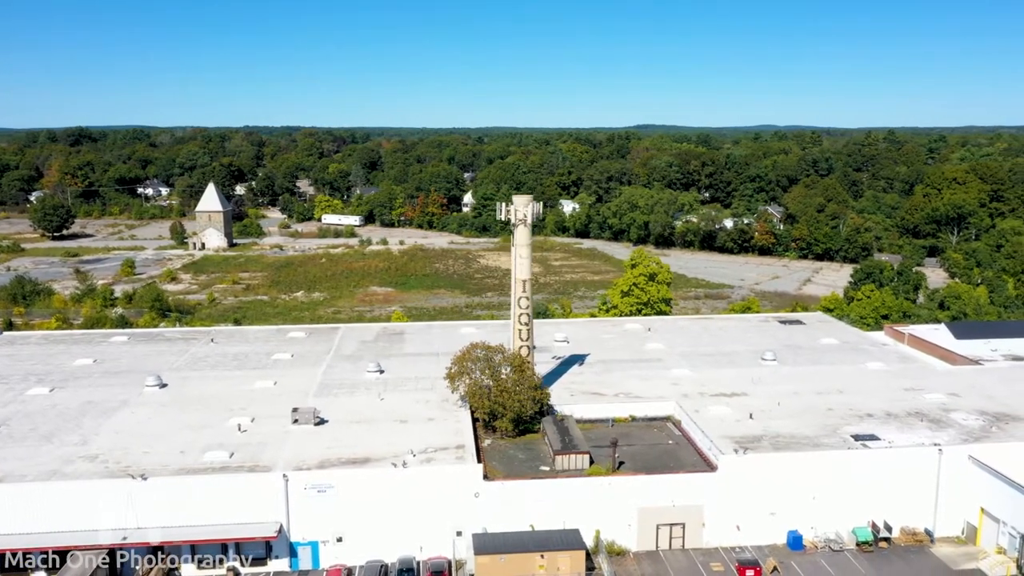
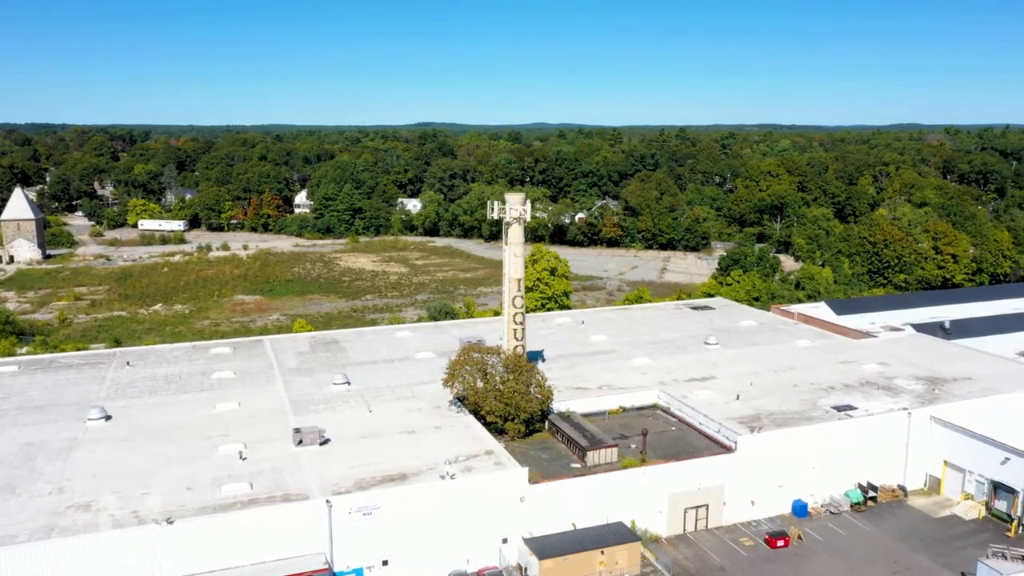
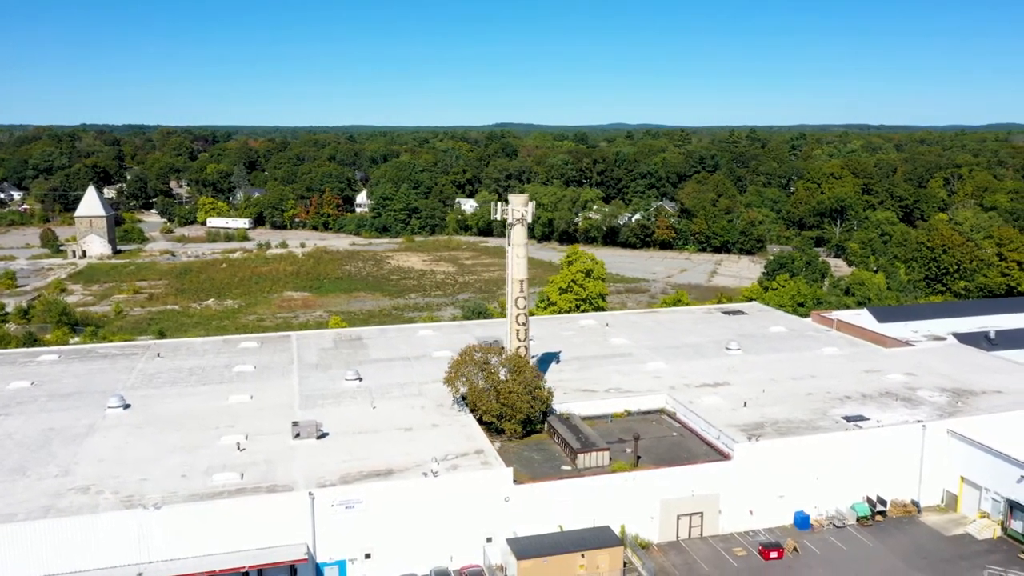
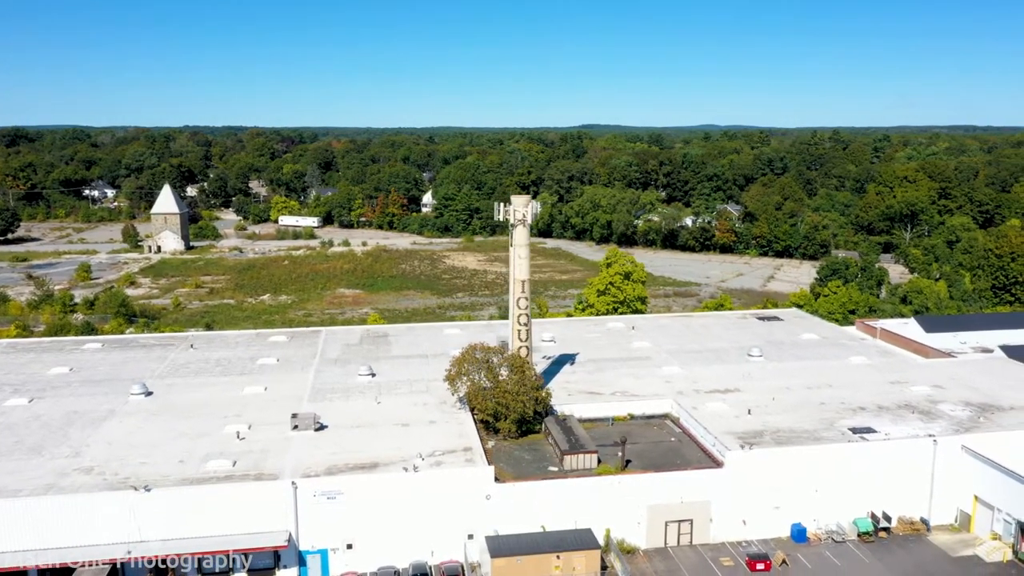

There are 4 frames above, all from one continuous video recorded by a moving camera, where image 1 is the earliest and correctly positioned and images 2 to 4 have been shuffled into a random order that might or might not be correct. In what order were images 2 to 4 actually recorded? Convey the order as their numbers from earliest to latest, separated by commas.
4, 3, 2
